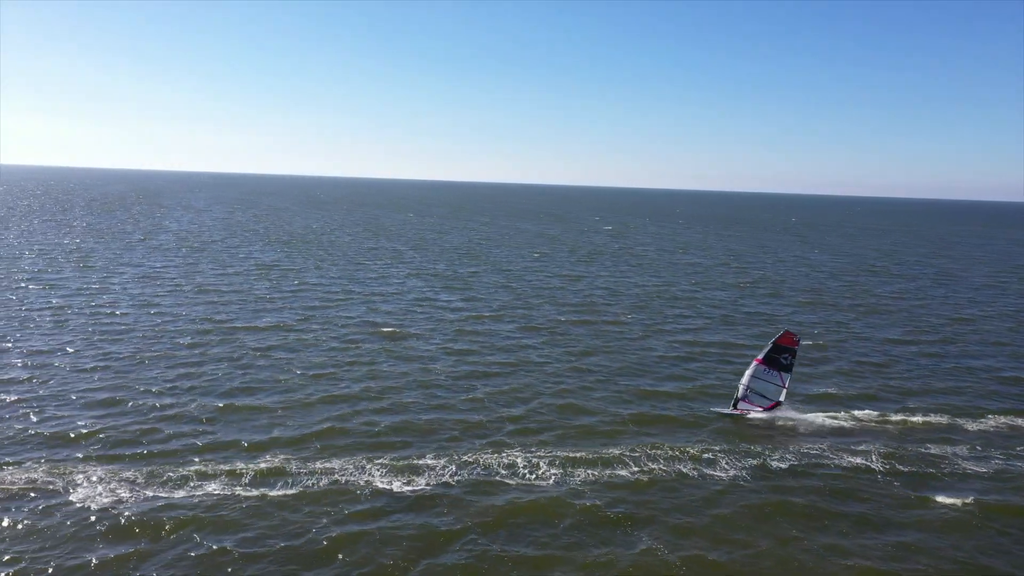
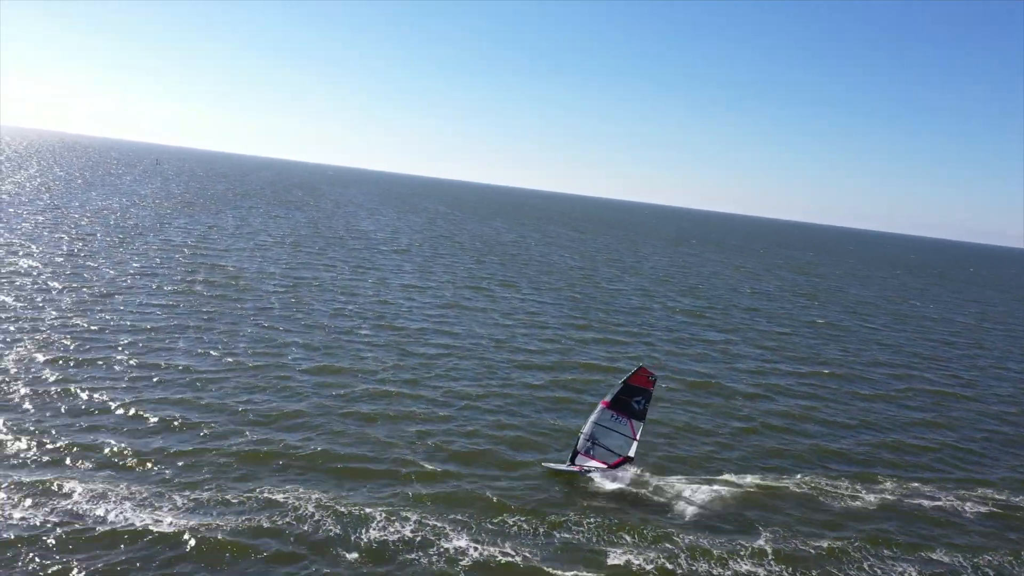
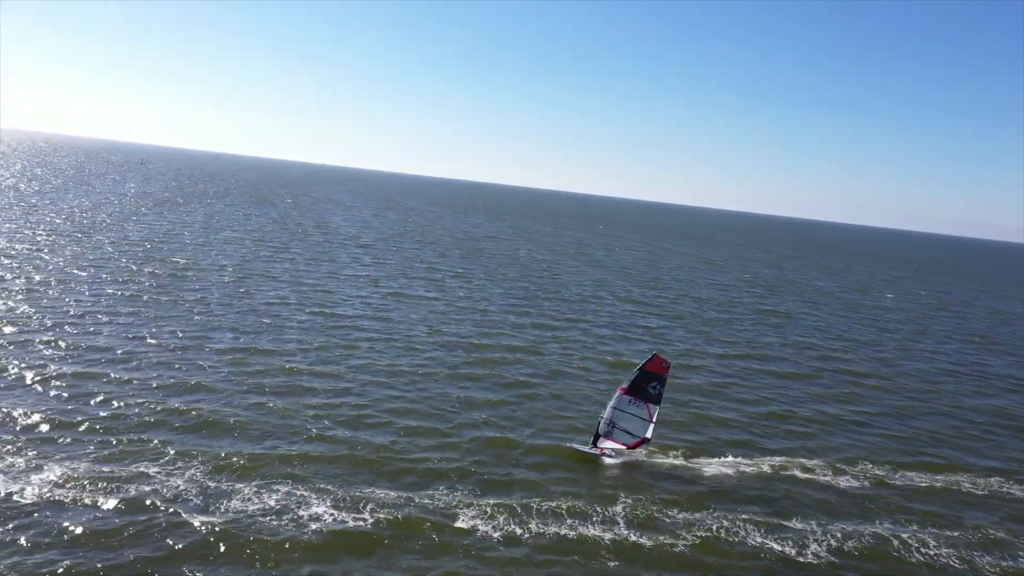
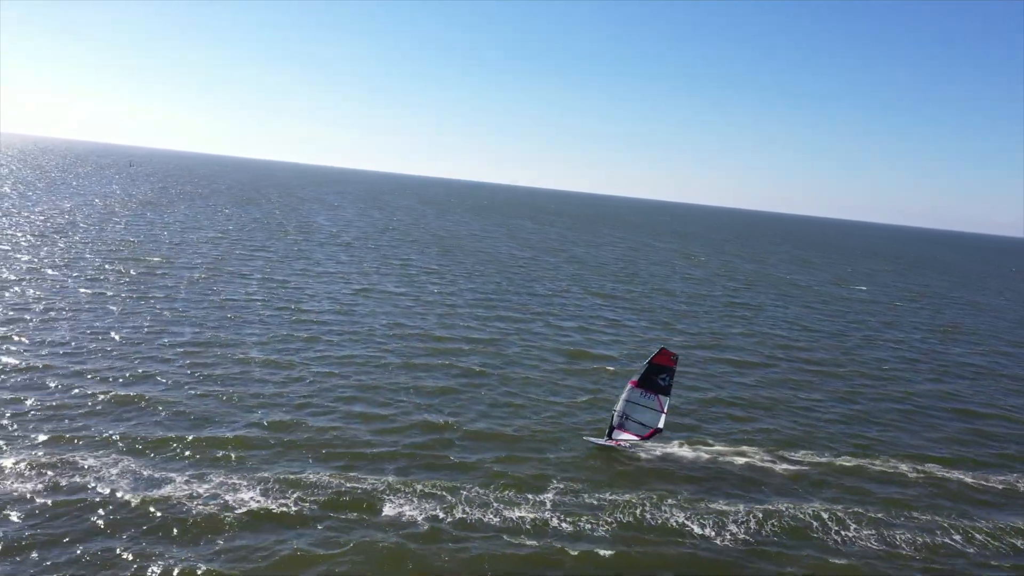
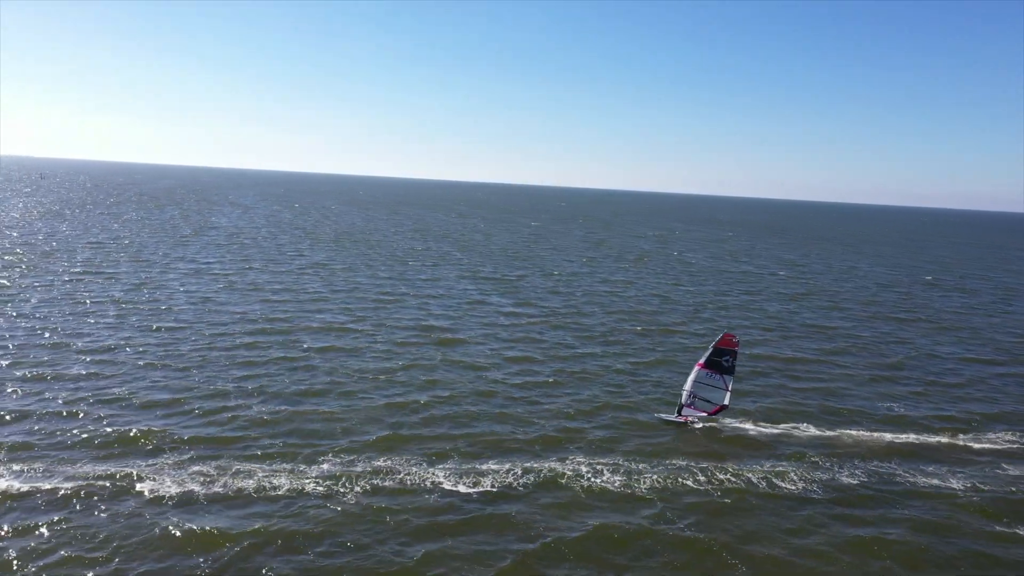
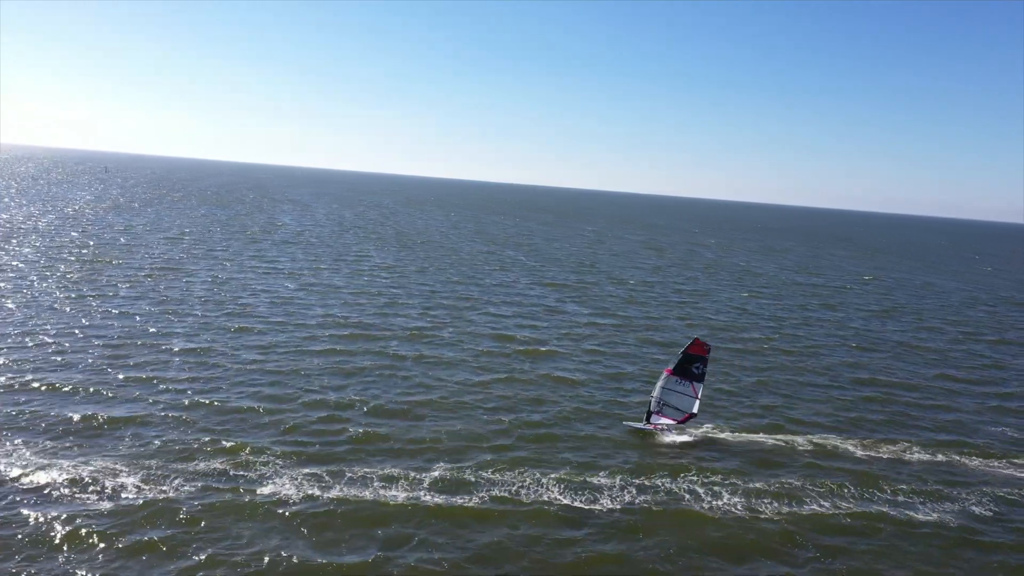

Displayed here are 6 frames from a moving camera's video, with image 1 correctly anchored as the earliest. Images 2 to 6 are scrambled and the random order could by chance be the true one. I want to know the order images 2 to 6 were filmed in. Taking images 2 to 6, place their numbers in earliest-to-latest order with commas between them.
5, 6, 4, 3, 2
